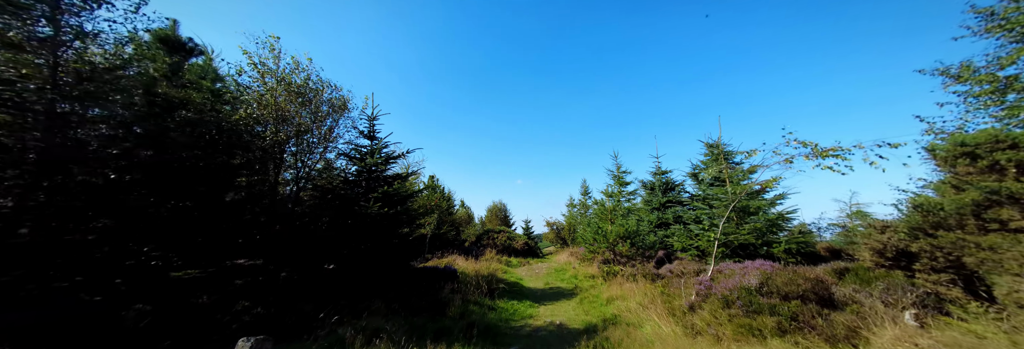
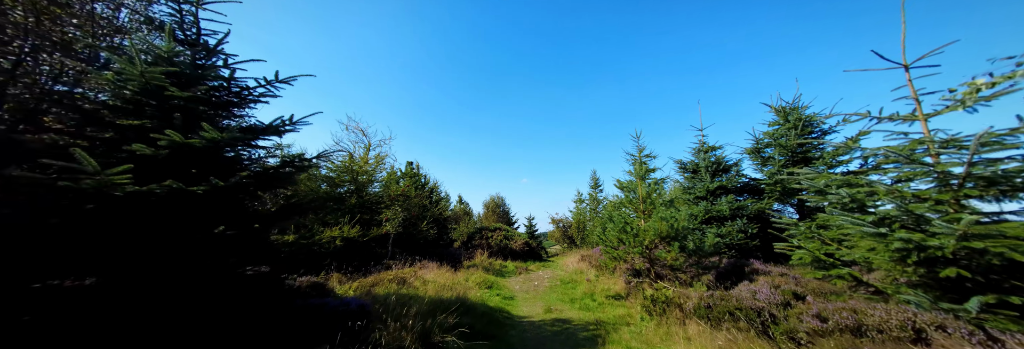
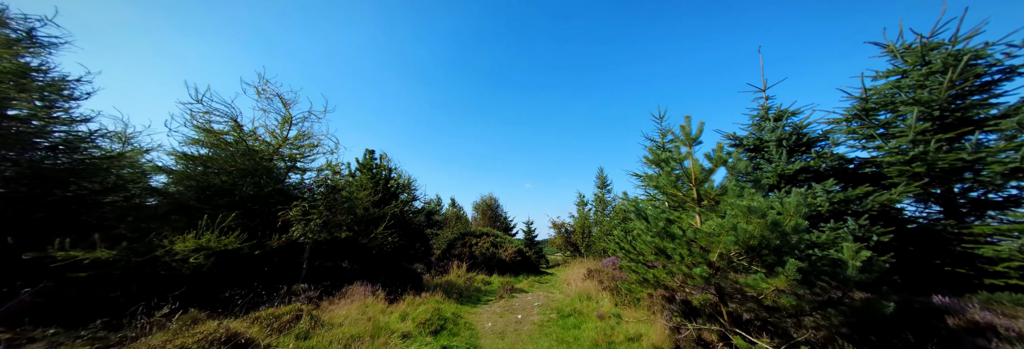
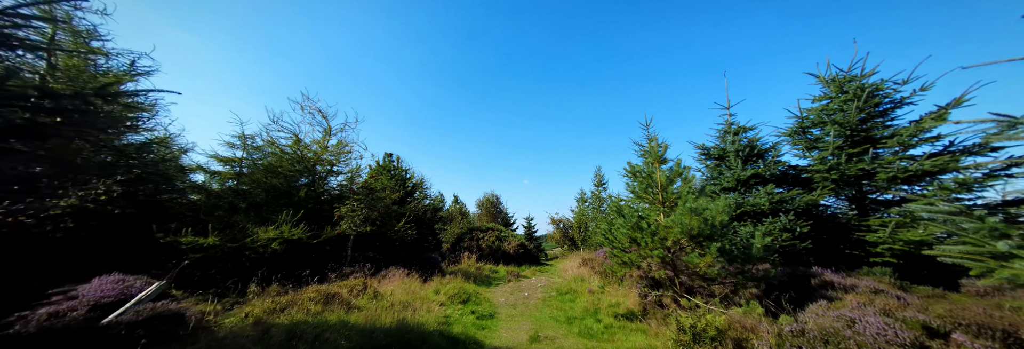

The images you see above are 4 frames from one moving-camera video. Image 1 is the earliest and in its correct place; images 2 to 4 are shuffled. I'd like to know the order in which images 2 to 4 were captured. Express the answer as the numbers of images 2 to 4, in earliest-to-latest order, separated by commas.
2, 4, 3
